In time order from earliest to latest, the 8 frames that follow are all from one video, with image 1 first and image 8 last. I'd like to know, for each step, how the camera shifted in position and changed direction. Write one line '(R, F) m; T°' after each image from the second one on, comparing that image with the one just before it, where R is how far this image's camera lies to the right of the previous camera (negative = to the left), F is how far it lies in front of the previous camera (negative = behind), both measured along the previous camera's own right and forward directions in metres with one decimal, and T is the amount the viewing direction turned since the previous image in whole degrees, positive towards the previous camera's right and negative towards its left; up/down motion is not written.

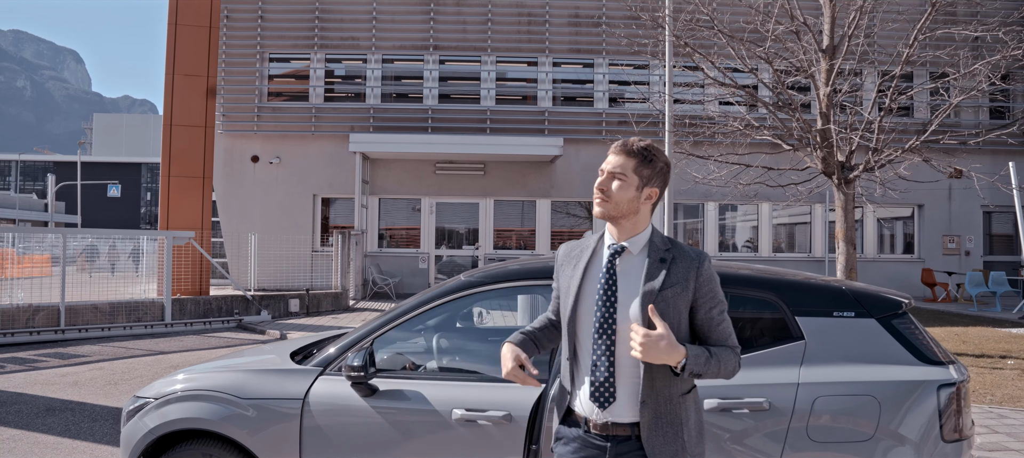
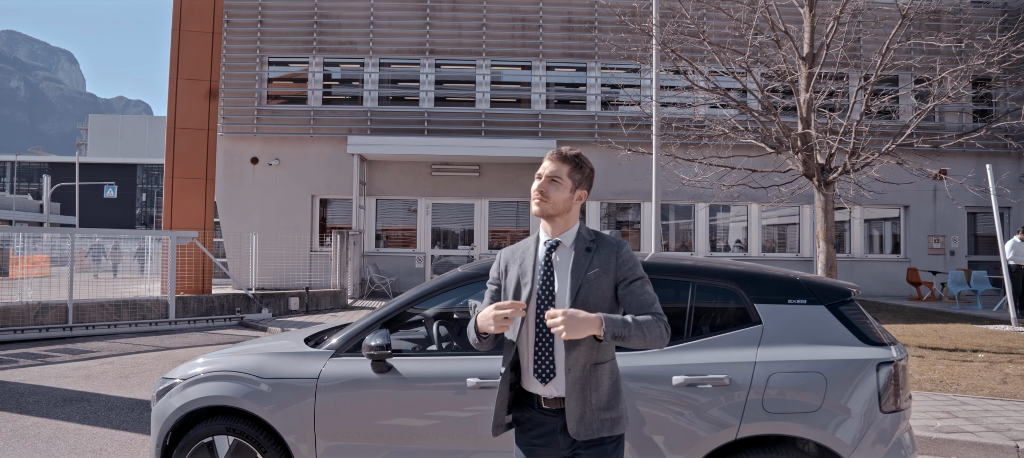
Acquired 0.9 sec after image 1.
(0.0, -0.4) m; 0°
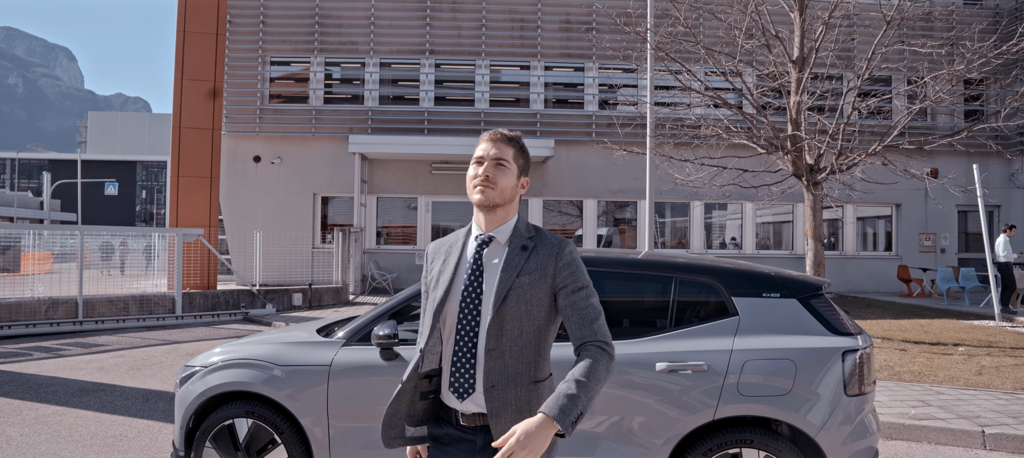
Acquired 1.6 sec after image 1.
(0.0, -0.3) m; 0°
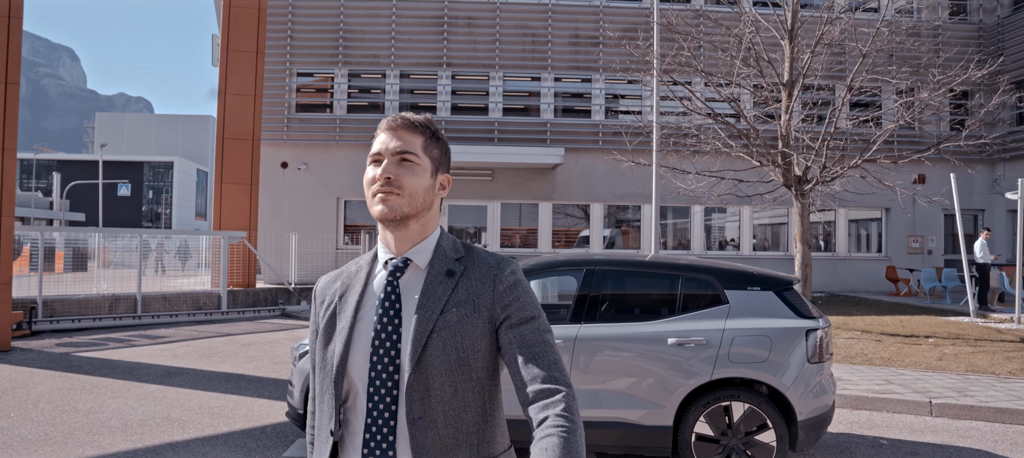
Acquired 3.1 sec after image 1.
(-0.3, -1.2) m; 0°
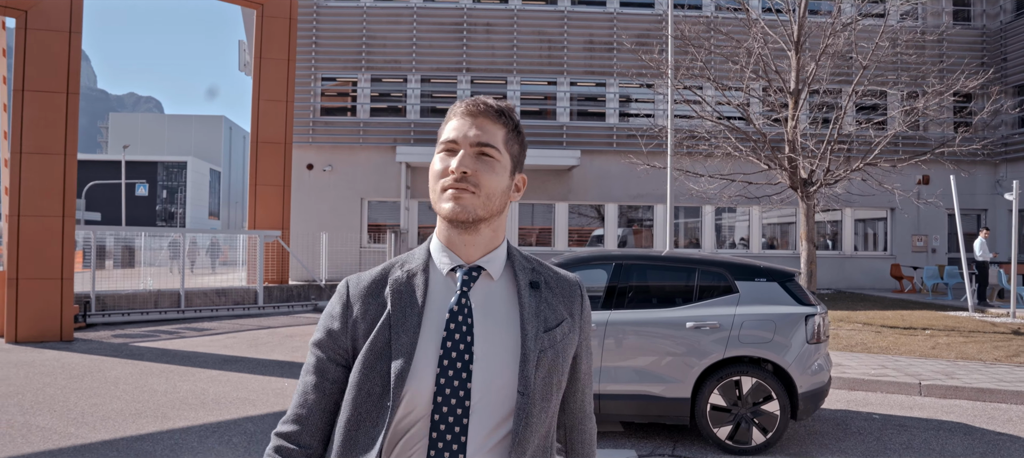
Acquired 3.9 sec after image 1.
(-0.2, -0.8) m; -1°
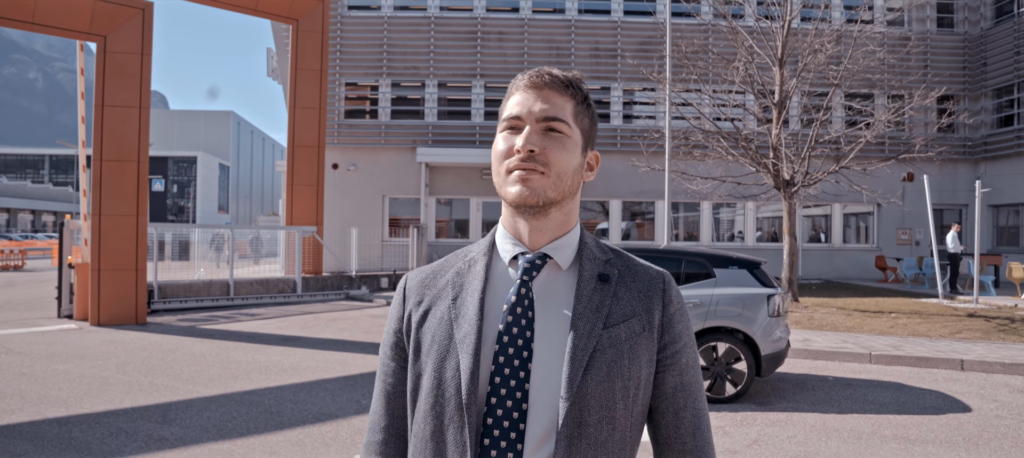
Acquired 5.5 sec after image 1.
(-0.2, -1.5) m; 0°
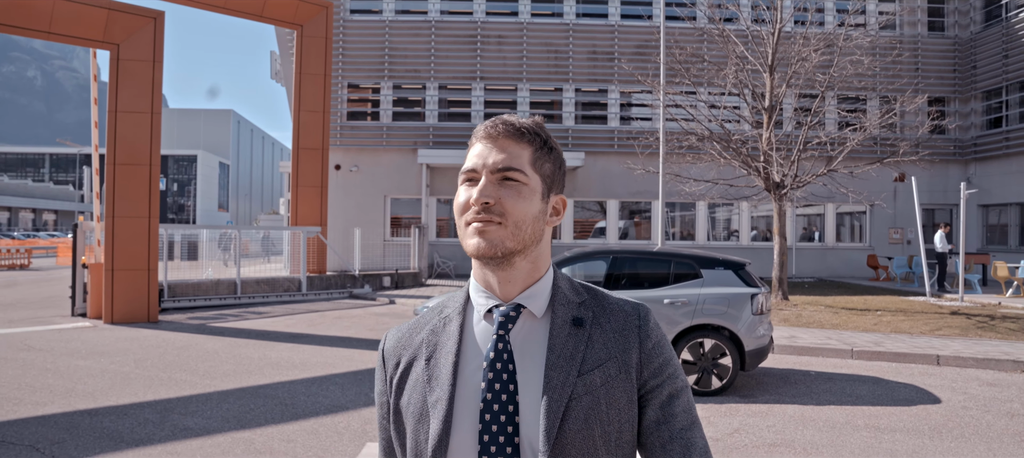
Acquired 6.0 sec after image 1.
(0.0, -0.4) m; 0°
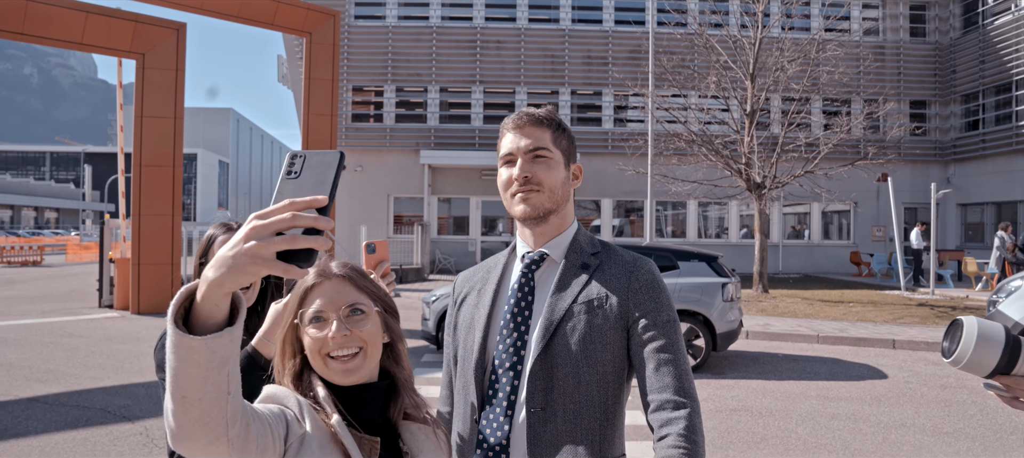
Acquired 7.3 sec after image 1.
(0.0, -0.9) m; 0°
